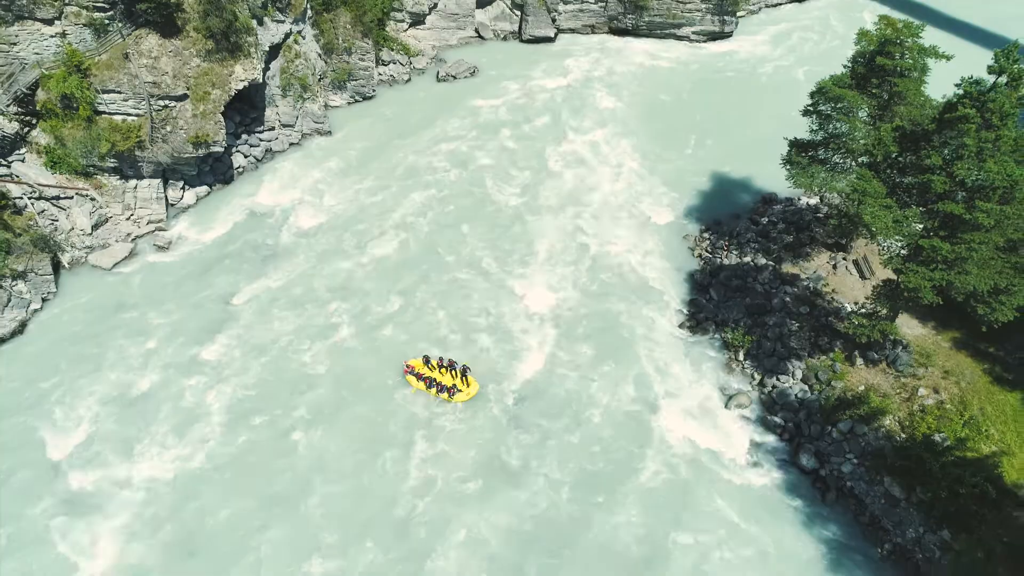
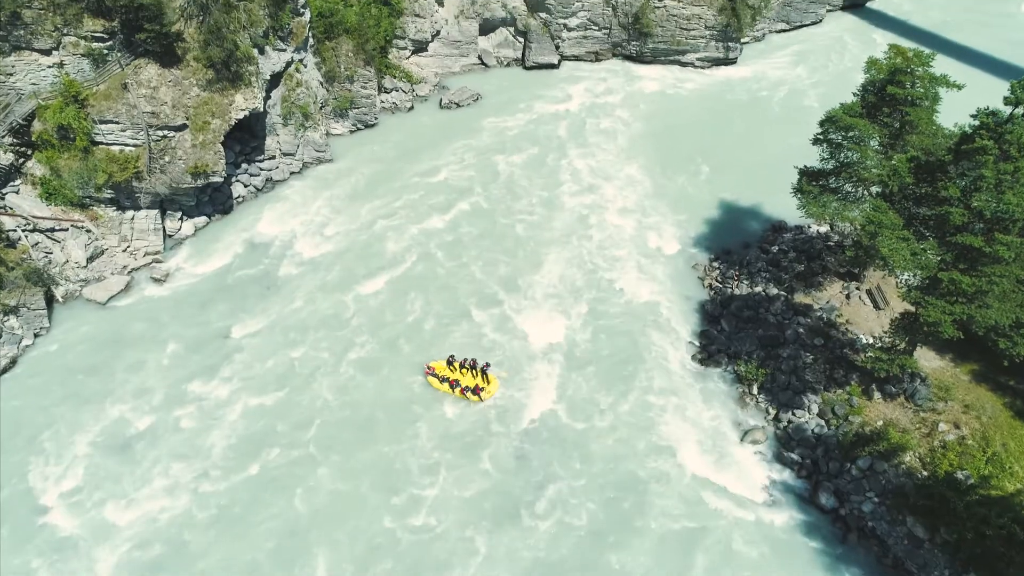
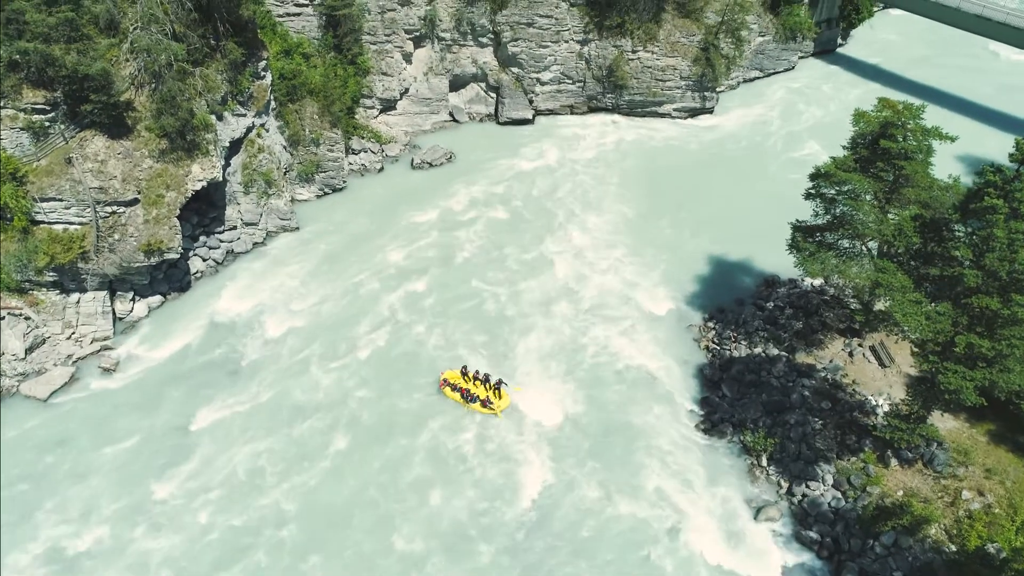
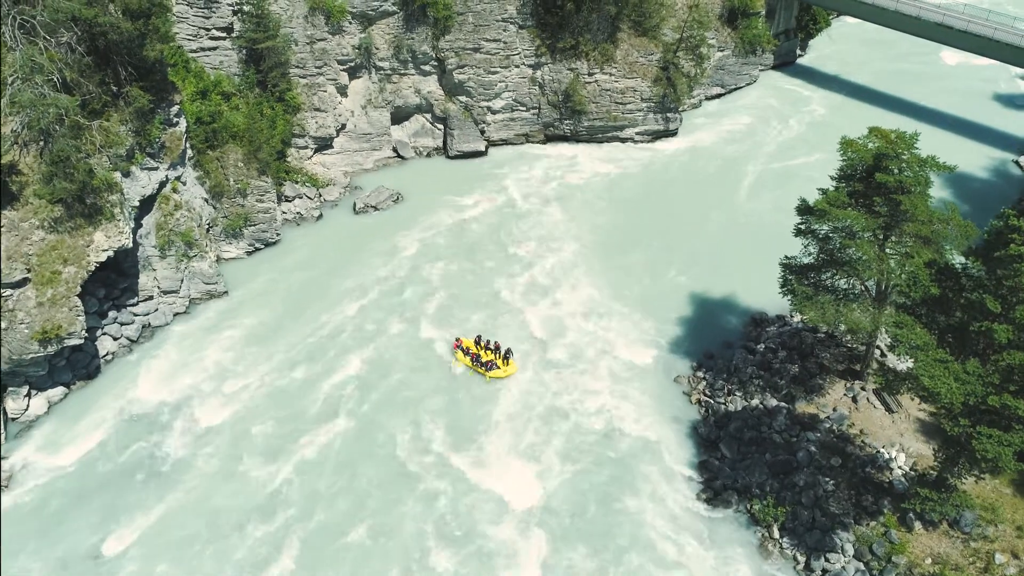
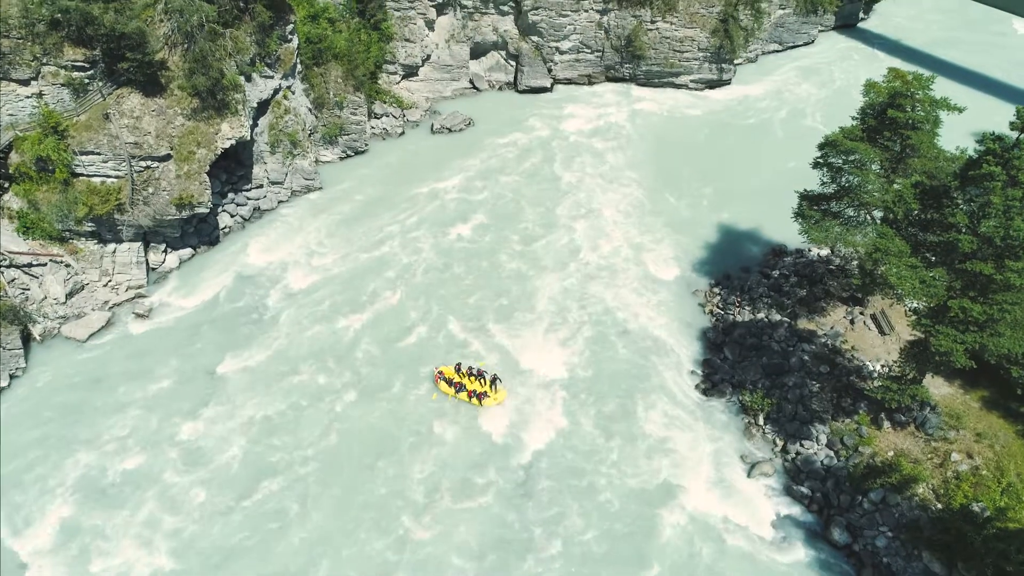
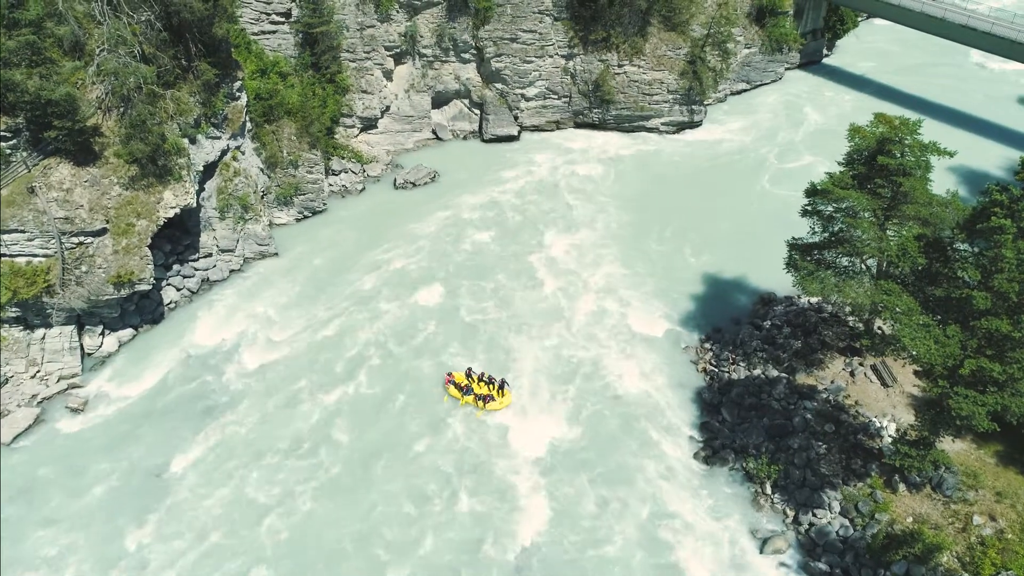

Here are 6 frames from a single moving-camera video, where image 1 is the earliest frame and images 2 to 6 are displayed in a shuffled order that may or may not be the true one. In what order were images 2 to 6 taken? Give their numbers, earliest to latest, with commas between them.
2, 5, 3, 6, 4
